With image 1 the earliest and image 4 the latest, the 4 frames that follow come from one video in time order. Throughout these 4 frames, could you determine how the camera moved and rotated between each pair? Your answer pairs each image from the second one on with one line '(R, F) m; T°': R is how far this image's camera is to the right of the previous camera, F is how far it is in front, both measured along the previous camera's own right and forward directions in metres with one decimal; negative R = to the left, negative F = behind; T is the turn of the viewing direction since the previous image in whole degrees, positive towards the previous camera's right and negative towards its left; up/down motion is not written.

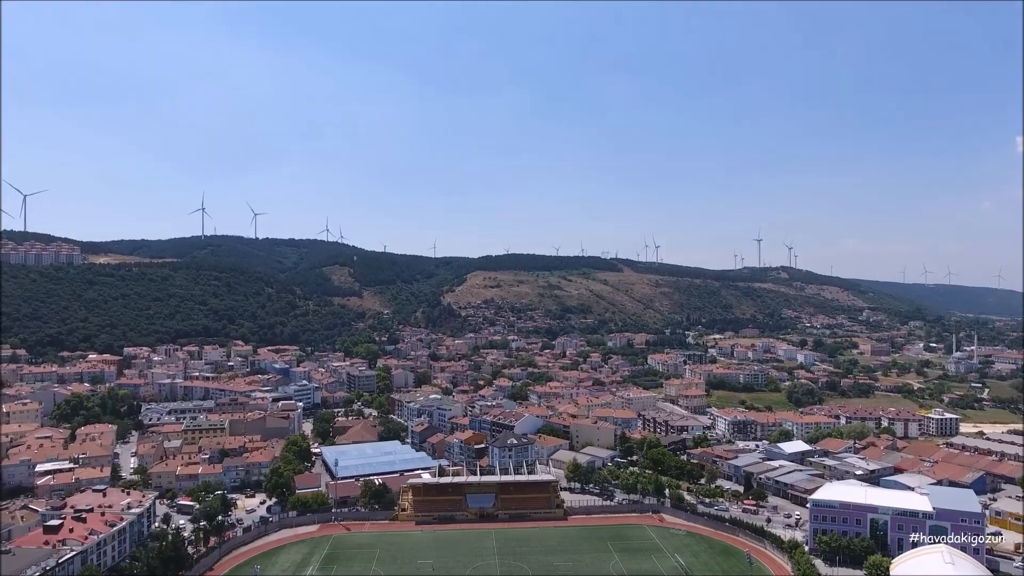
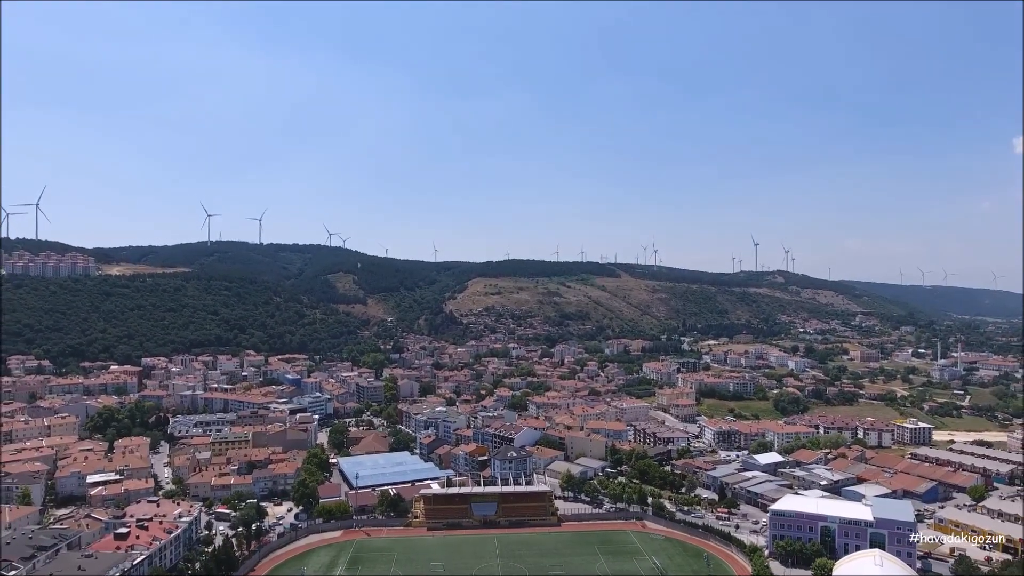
(0.0, -3.2) m; 0°
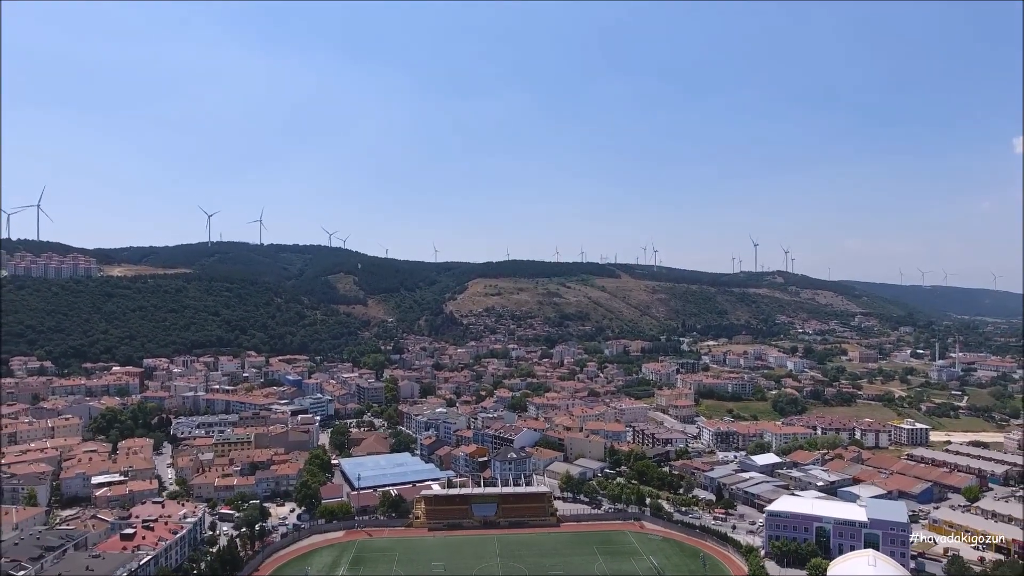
(0.0, -0.4) m; 0°
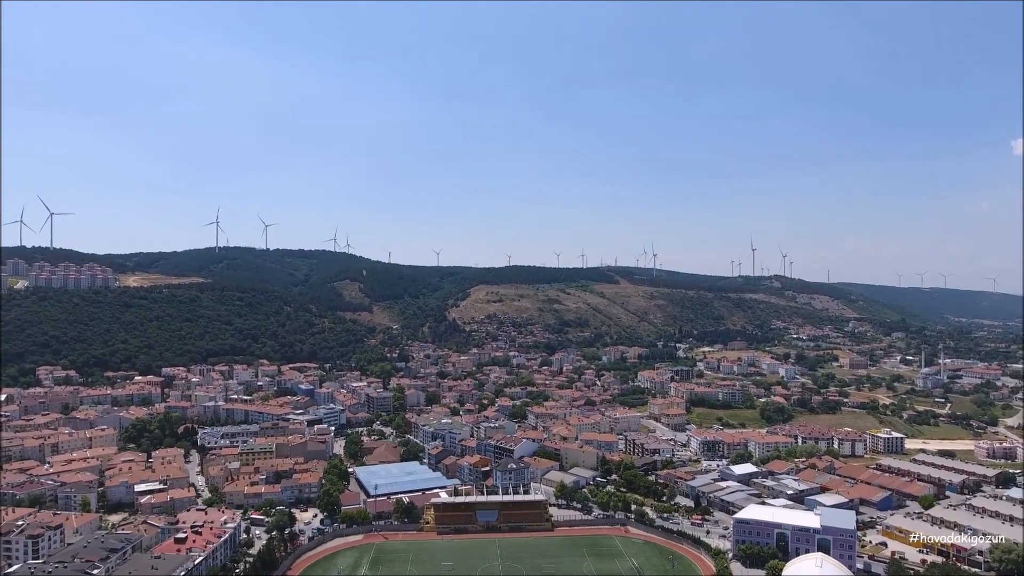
(+0.1, -3.4) m; 0°
